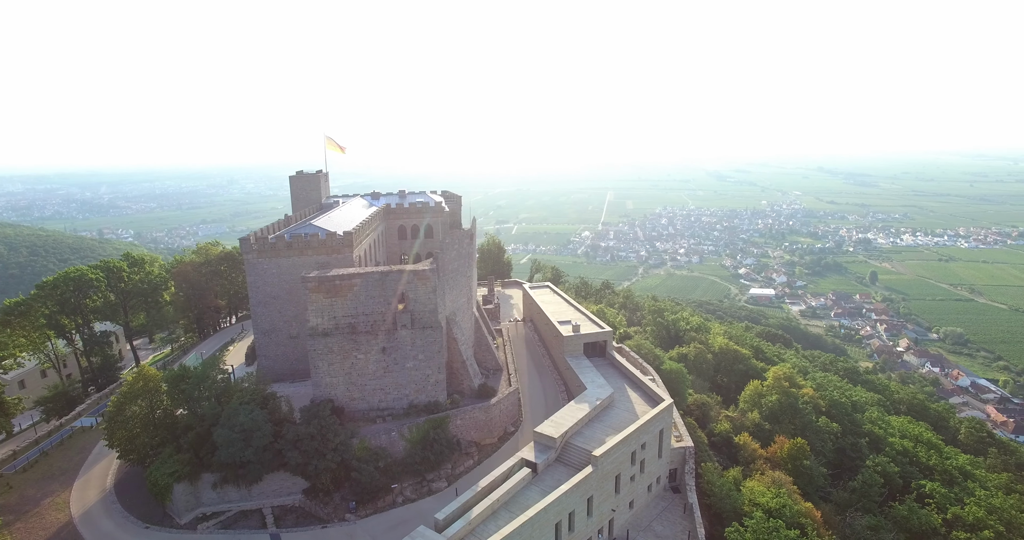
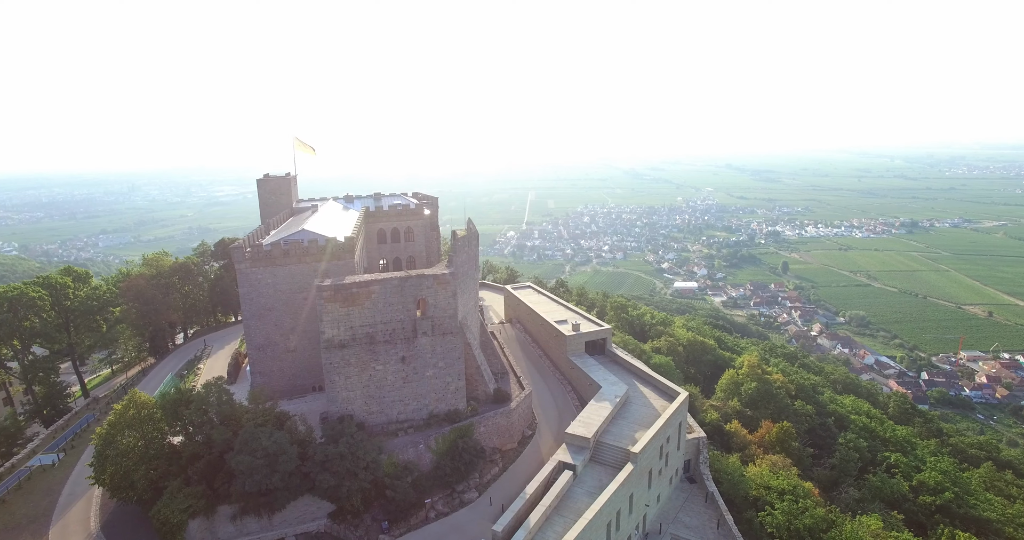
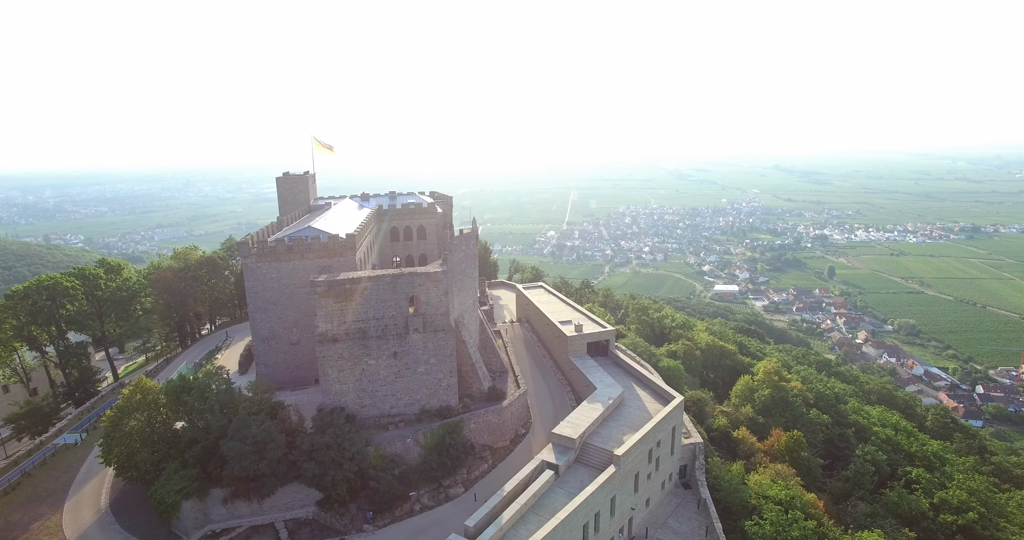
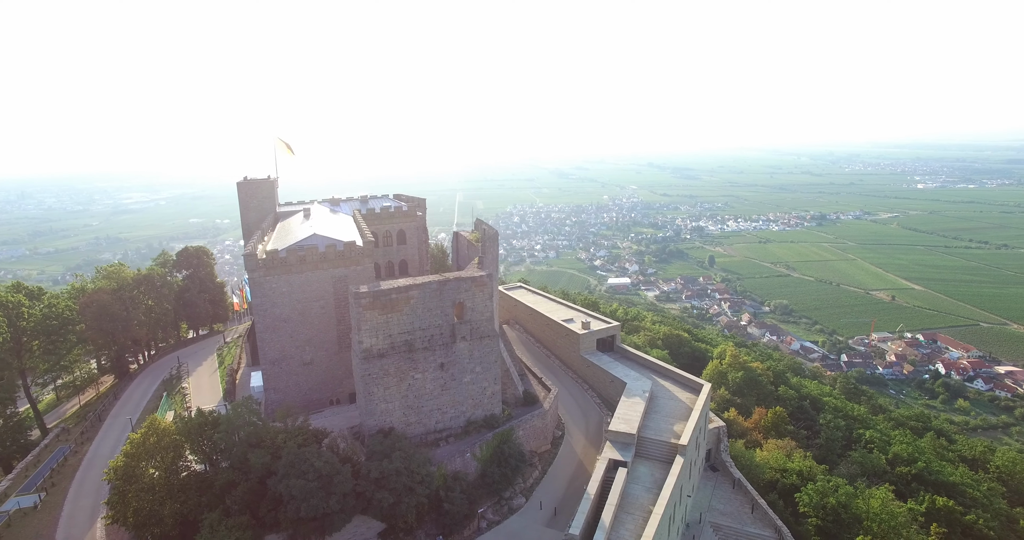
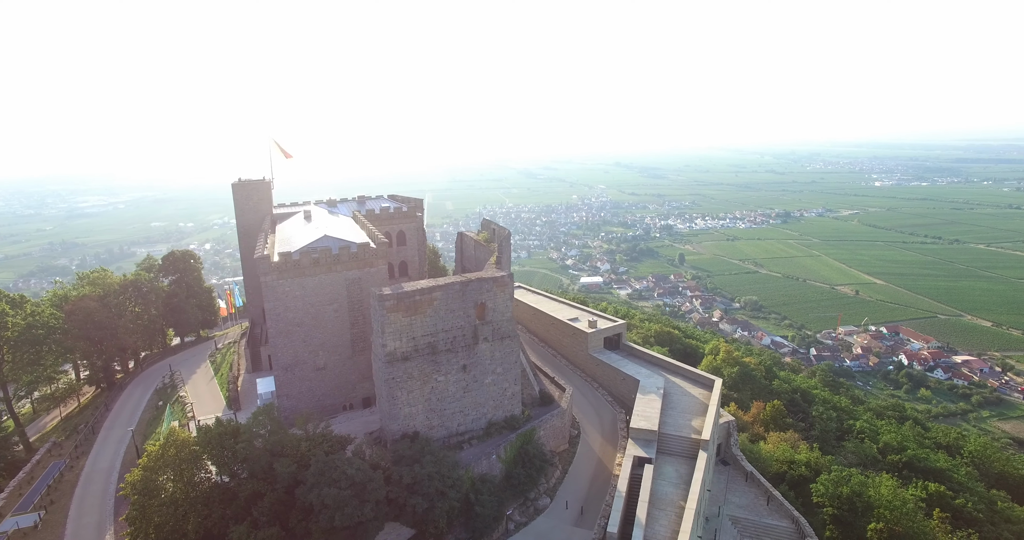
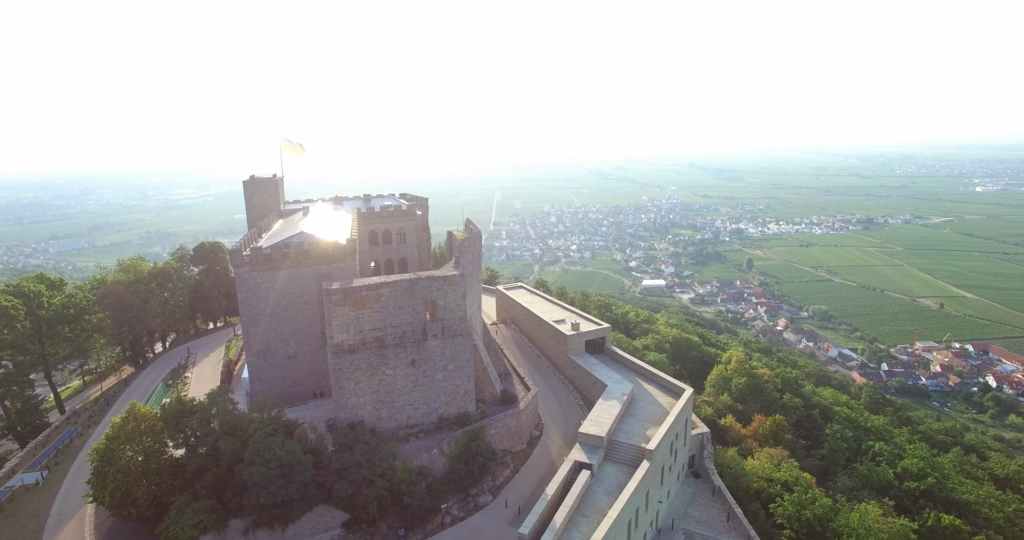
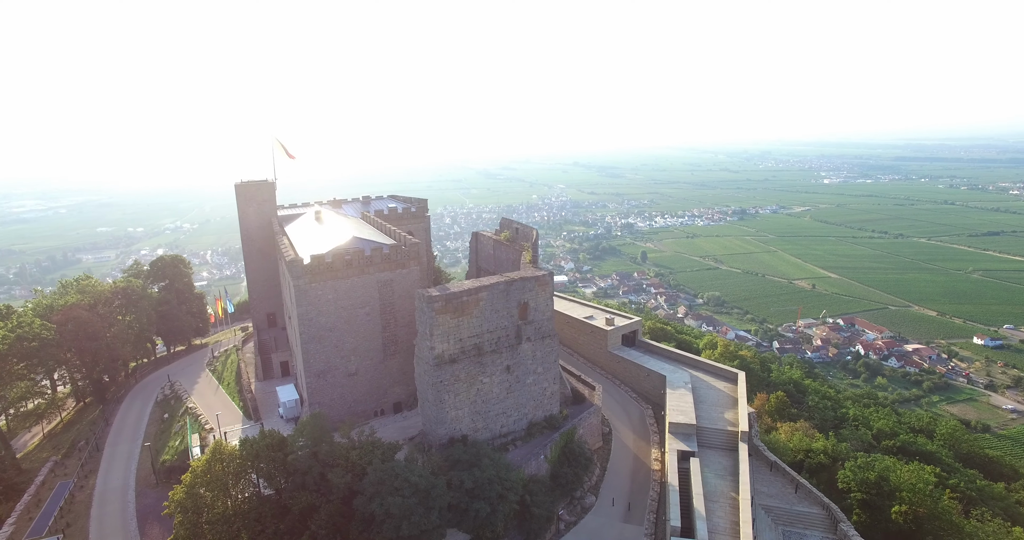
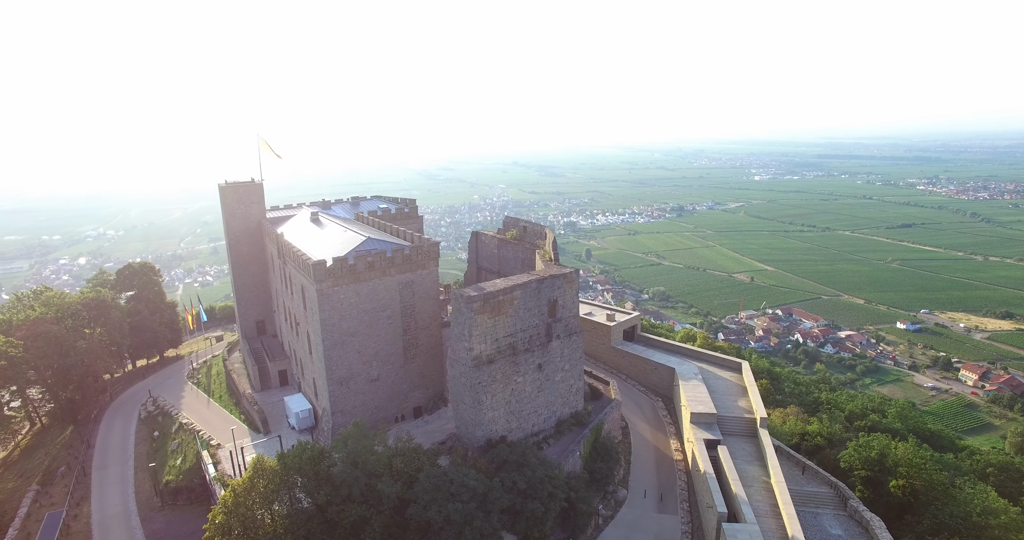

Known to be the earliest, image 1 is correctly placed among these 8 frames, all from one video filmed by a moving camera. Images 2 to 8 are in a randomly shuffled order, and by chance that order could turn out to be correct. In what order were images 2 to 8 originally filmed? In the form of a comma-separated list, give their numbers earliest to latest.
3, 2, 6, 4, 5, 7, 8
